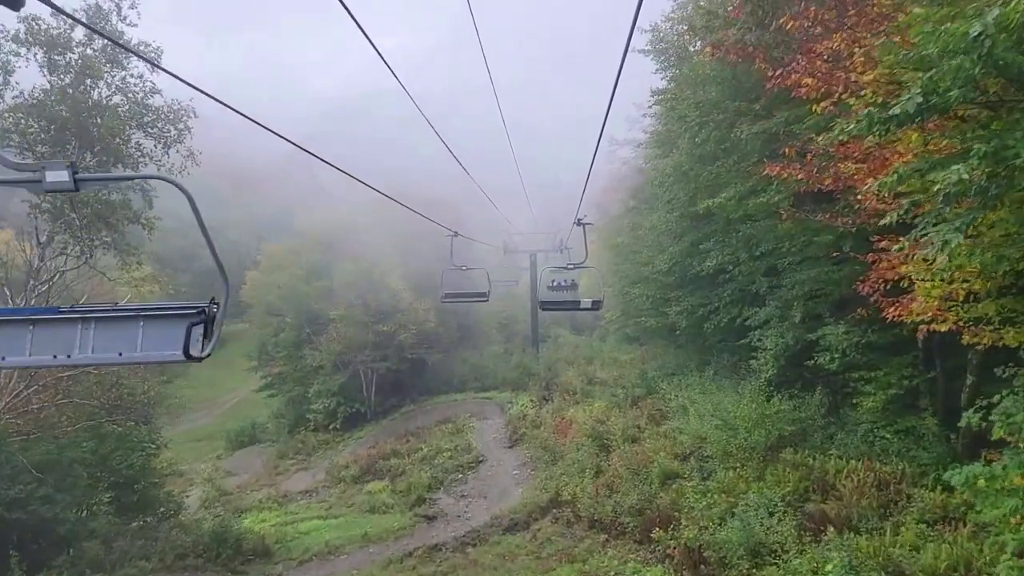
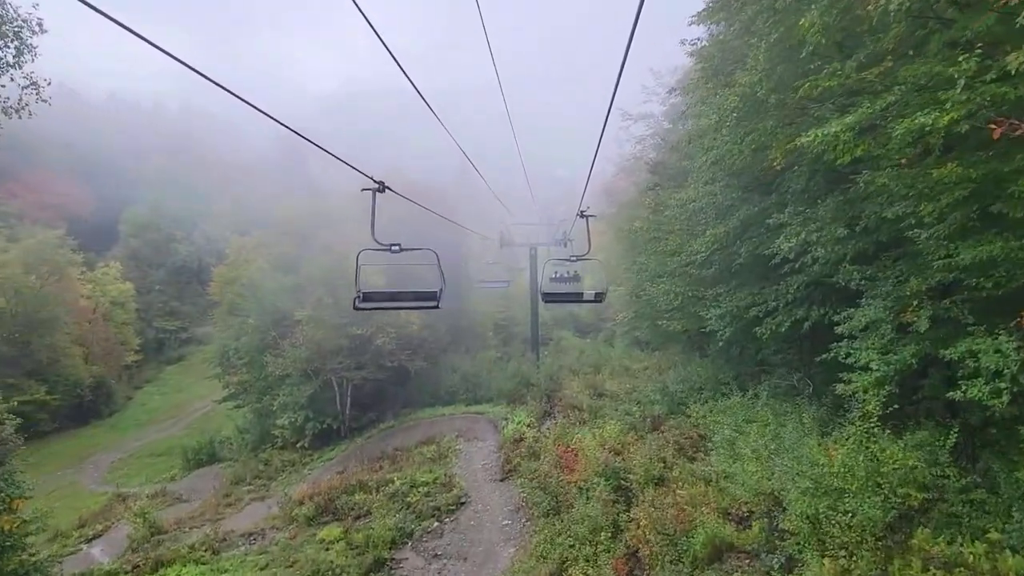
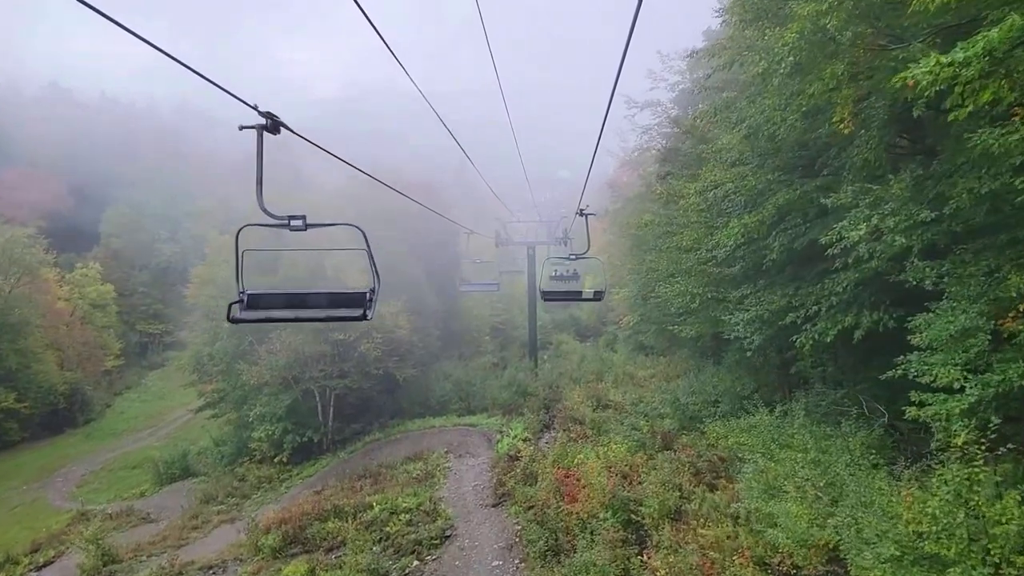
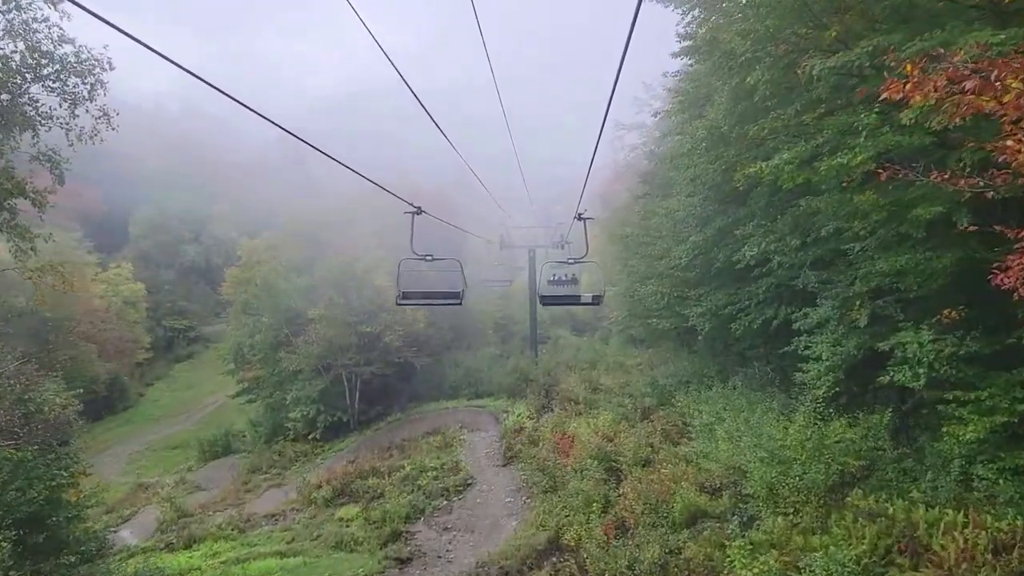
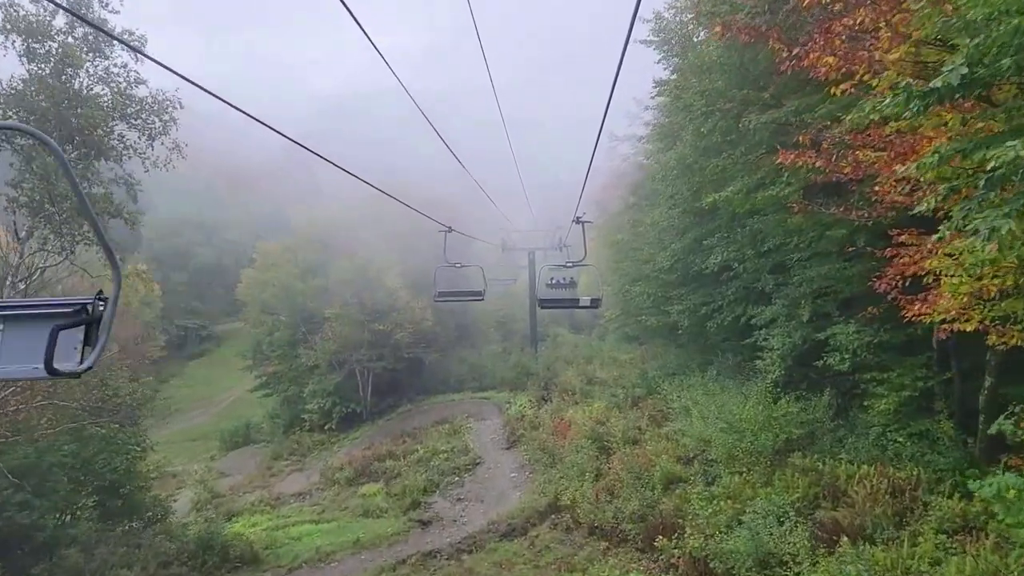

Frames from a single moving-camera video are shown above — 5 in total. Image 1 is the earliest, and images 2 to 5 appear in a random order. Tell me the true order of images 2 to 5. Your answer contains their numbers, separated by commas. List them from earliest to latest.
5, 4, 2, 3
